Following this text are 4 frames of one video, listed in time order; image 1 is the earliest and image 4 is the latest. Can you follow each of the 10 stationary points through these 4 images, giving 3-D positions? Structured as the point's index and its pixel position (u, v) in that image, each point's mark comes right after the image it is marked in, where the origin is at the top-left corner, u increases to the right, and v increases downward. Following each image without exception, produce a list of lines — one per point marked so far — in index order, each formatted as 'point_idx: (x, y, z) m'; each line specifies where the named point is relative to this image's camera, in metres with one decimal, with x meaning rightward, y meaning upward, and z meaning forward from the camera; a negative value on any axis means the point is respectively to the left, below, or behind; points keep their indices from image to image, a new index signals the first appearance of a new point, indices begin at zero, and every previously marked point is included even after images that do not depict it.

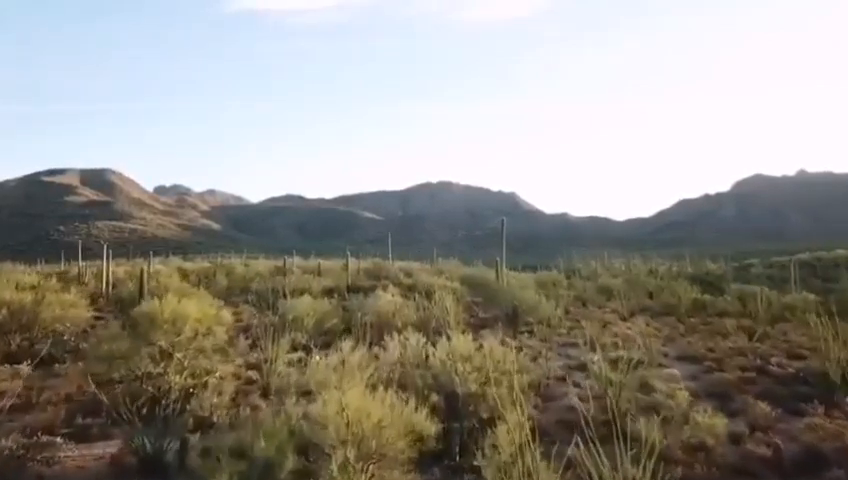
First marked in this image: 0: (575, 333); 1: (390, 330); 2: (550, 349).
0: (+3.4, -2.1, +18.8) m
1: (-0.7, -1.9, +17.4) m
2: (+2.3, -2.0, +15.6) m
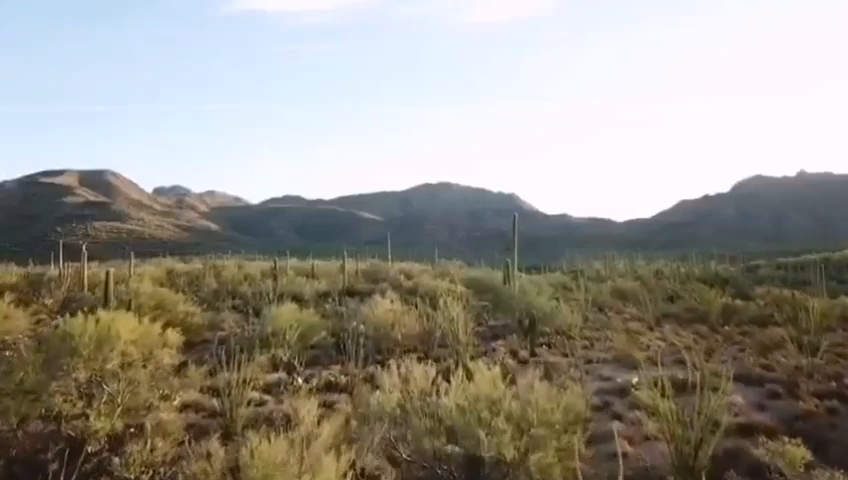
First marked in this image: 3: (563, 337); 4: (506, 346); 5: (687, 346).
0: (+3.5, -2.0, +16.4) m
1: (-0.6, -1.9, +15.0) m
2: (+2.4, -2.0, +13.2) m
3: (+2.9, -2.0, +17.7) m
4: (+1.6, -2.0, +16.2) m
5: (+5.2, -2.1, +16.8) m
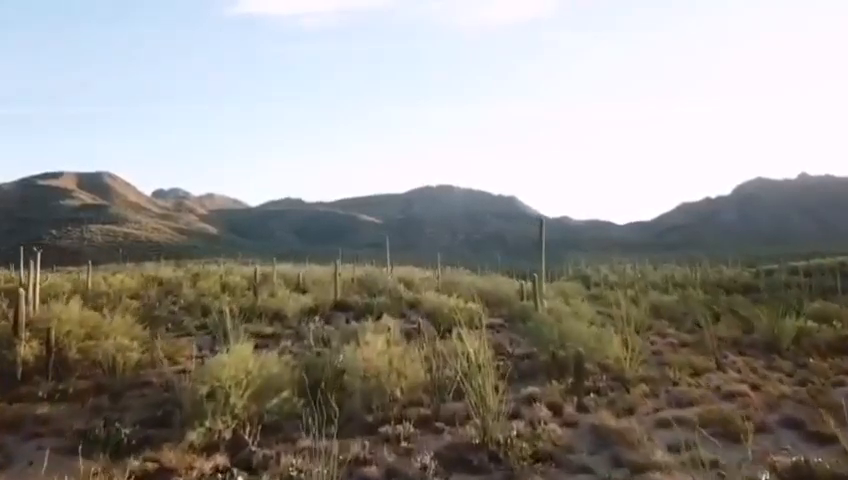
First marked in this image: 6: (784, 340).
0: (+3.6, -2.2, +12.2) m
1: (-0.5, -2.1, +10.7) m
2: (+2.5, -2.2, +8.9) m
3: (+3.0, -2.2, +13.4) m
4: (+1.7, -2.2, +11.9) m
5: (+5.3, -2.3, +12.5) m
6: (+7.9, -2.2, +18.8) m
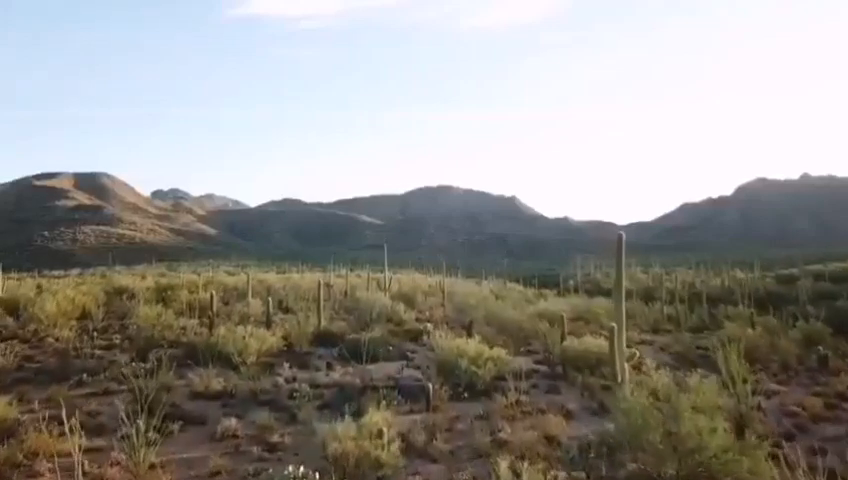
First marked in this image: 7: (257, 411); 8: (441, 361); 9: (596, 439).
0: (+3.7, -2.6, +5.8) m
1: (-0.3, -2.4, +4.4) m
2: (+2.7, -2.5, +2.6) m
3: (+3.2, -2.6, +7.1) m
4: (+1.8, -2.6, +5.5) m
5: (+5.5, -2.6, +6.1) m
6: (+8.1, -2.6, +12.4) m
7: (-2.7, -2.7, +13.5) m
8: (+0.4, -2.3, +16.6) m
9: (+2.1, -2.5, +10.2) m
